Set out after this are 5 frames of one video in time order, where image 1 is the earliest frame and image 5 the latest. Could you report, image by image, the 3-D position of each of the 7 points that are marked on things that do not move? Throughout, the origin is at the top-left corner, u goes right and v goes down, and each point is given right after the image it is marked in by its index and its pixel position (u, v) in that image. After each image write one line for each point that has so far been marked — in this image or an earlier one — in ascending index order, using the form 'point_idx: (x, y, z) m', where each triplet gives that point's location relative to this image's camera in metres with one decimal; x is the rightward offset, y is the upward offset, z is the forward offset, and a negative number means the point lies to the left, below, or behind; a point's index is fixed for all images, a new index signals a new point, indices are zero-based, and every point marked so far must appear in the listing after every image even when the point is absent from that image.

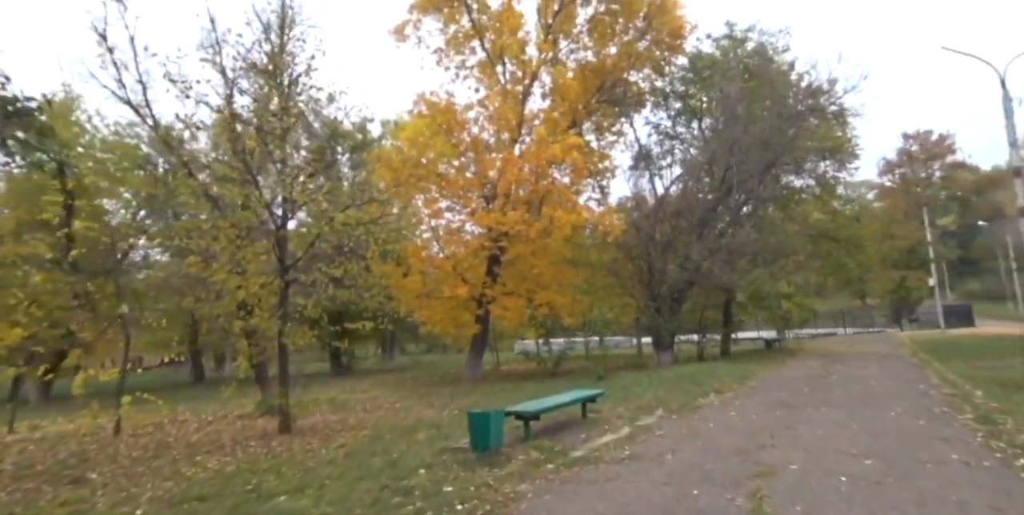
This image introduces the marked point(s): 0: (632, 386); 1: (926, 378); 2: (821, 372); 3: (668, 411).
0: (+2.1, -2.3, +12.4) m
1: (+6.9, -2.0, +11.6) m
2: (+5.8, -2.2, +12.9) m
3: (+2.0, -2.0, +9.0) m
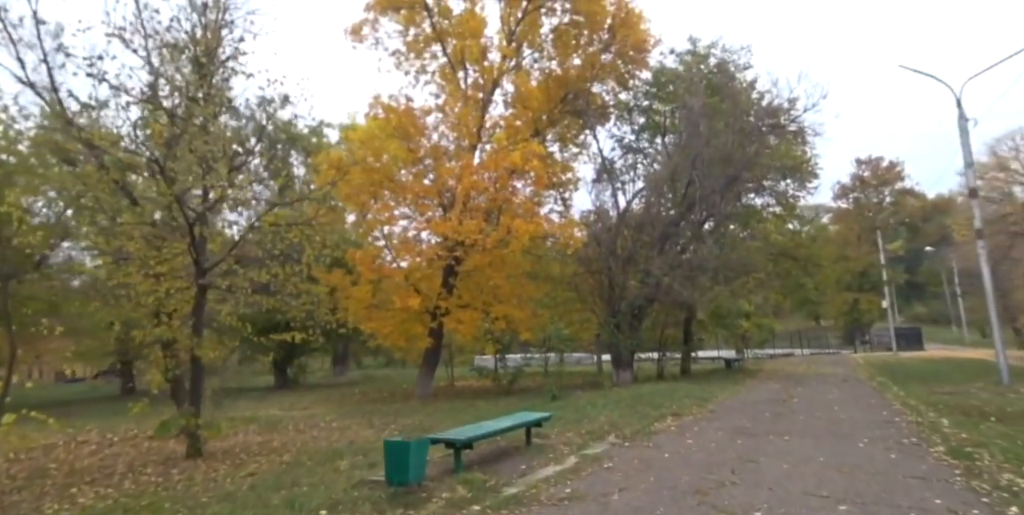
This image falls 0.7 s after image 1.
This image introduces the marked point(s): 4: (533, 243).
0: (+1.2, -2.5, +11.6) m
1: (+6.0, -2.3, +11.0) m
2: (+4.8, -2.5, +12.3) m
3: (+1.3, -2.2, +8.3) m
4: (+0.6, +0.4, +19.5) m
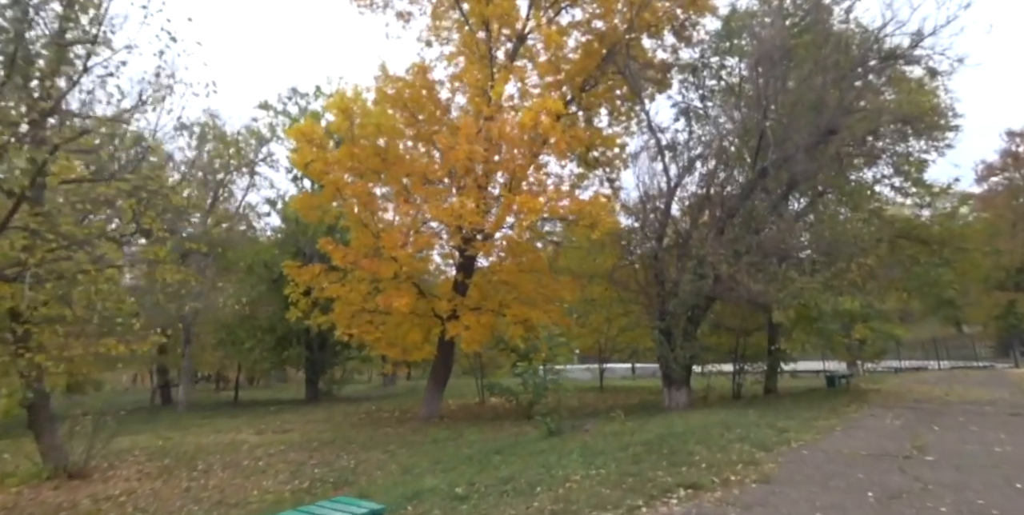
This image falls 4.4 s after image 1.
0: (+0.5, -2.2, +7.3) m
1: (+5.2, -1.9, +6.1) m
2: (+4.2, -2.0, +7.4) m
3: (+0.1, -1.7, +4.0) m
4: (+1.1, +0.7, +15.3) m
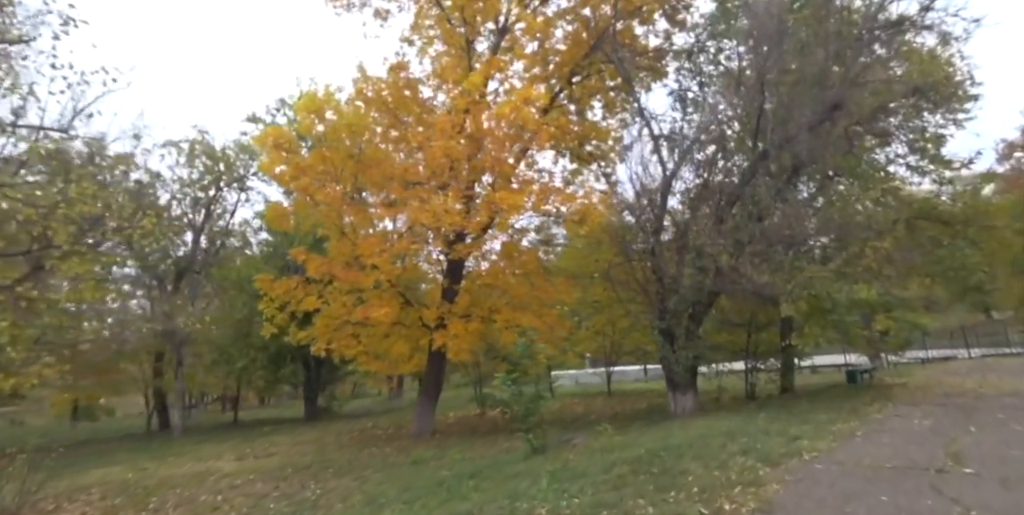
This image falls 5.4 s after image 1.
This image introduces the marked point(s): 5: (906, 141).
0: (+0.2, -2.1, +6.3) m
1: (+4.8, -1.6, +4.9) m
2: (+3.9, -1.8, +6.3) m
3: (-0.3, -1.7, +3.0) m
4: (+0.8, +0.7, +14.3) m
5: (+9.2, +2.8, +16.2) m
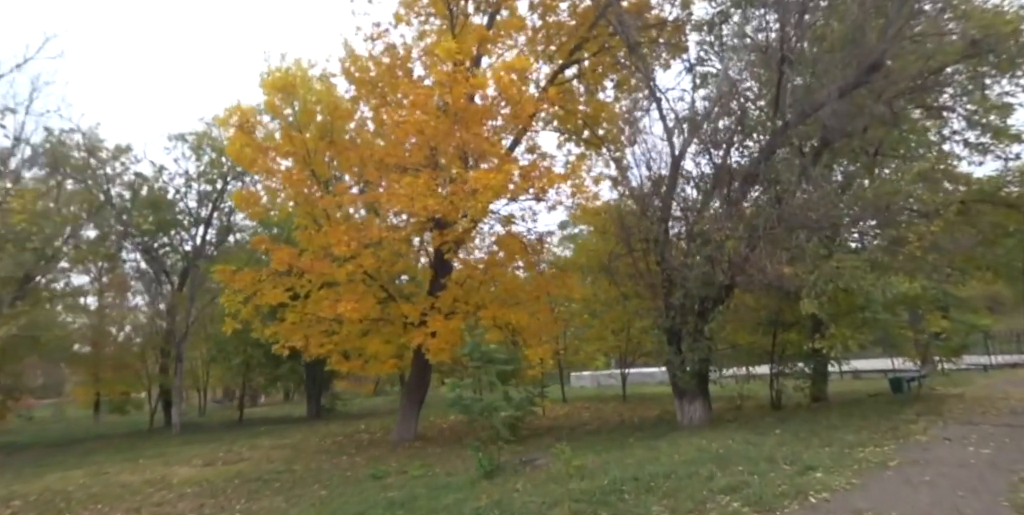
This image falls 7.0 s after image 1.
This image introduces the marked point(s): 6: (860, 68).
0: (-0.5, -1.9, +4.7) m
1: (+4.0, -1.4, +3.1) m
2: (+3.2, -1.6, +4.5) m
3: (-1.2, -1.5, +1.4) m
4: (+0.6, +1.0, +12.6) m
5: (+9.1, +3.0, +14.0) m
6: (+6.5, +3.4, +12.7) m
